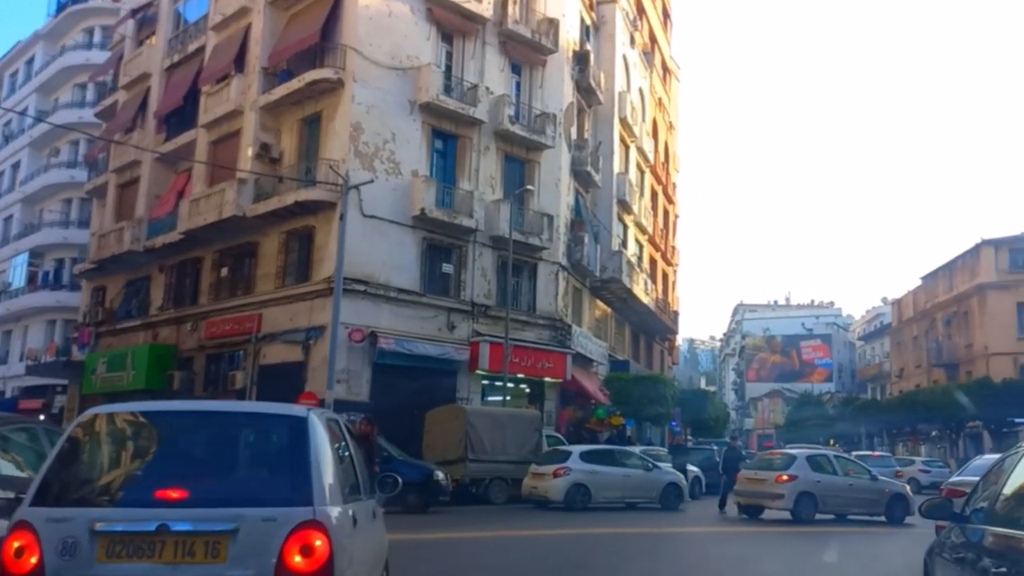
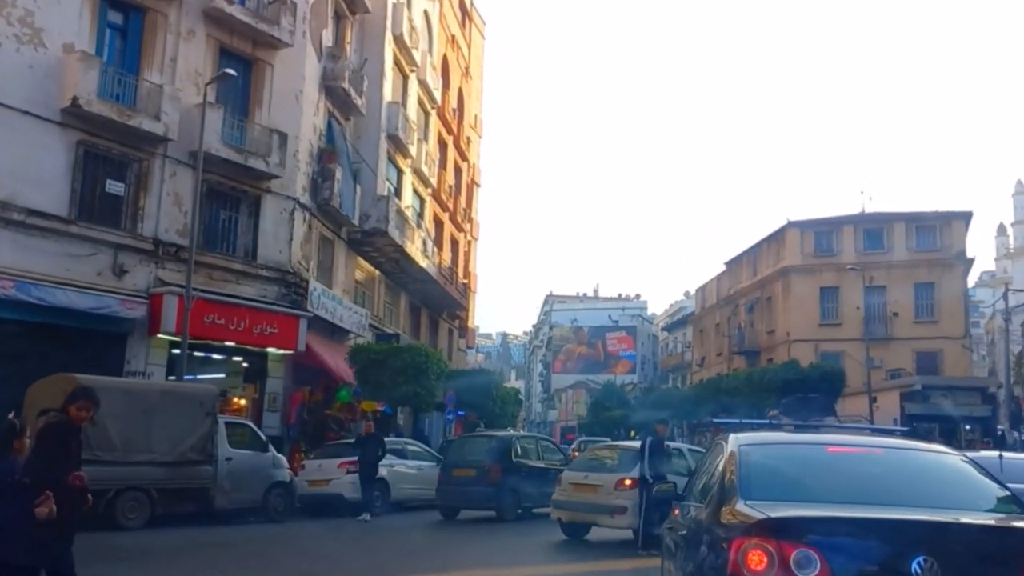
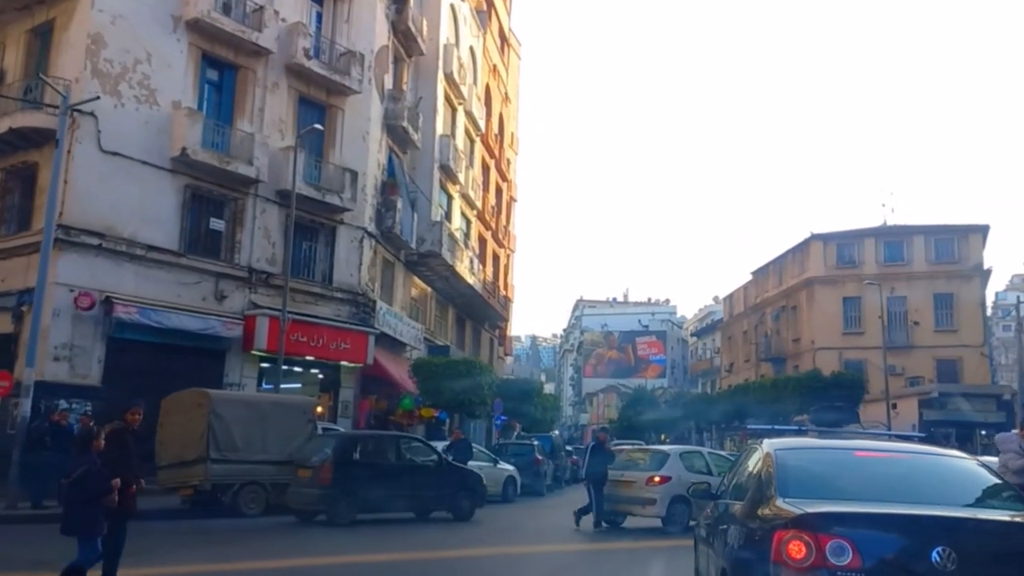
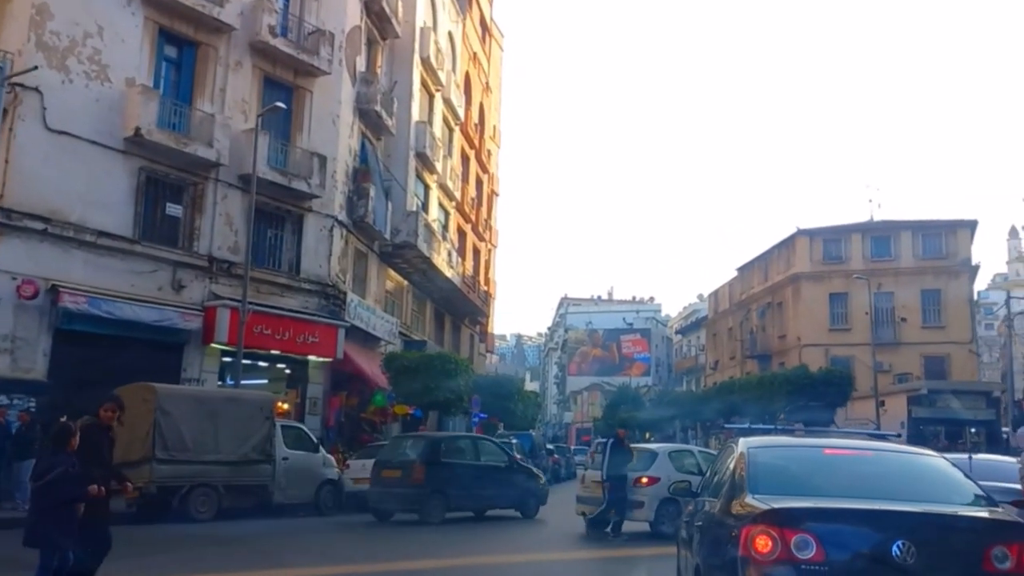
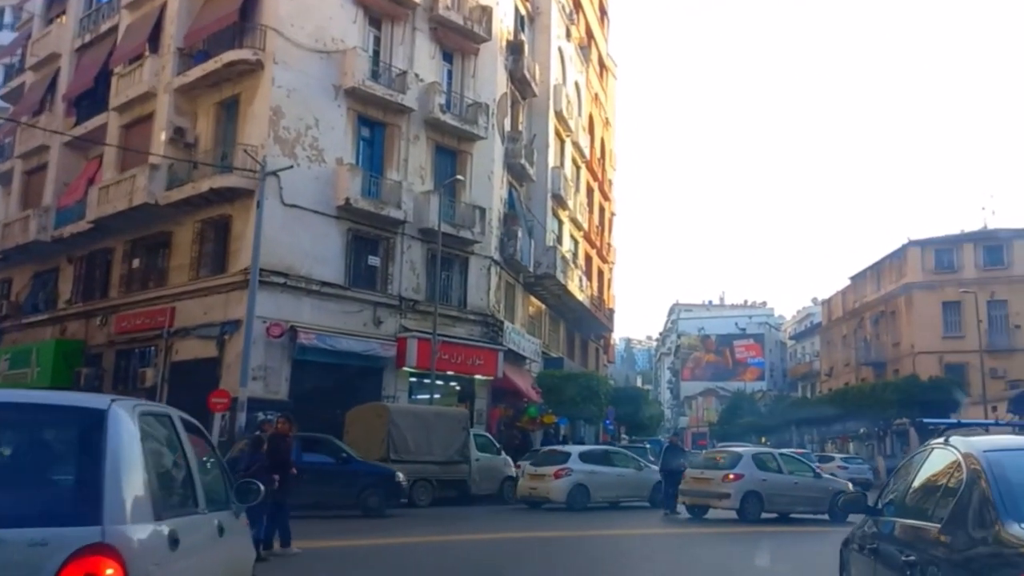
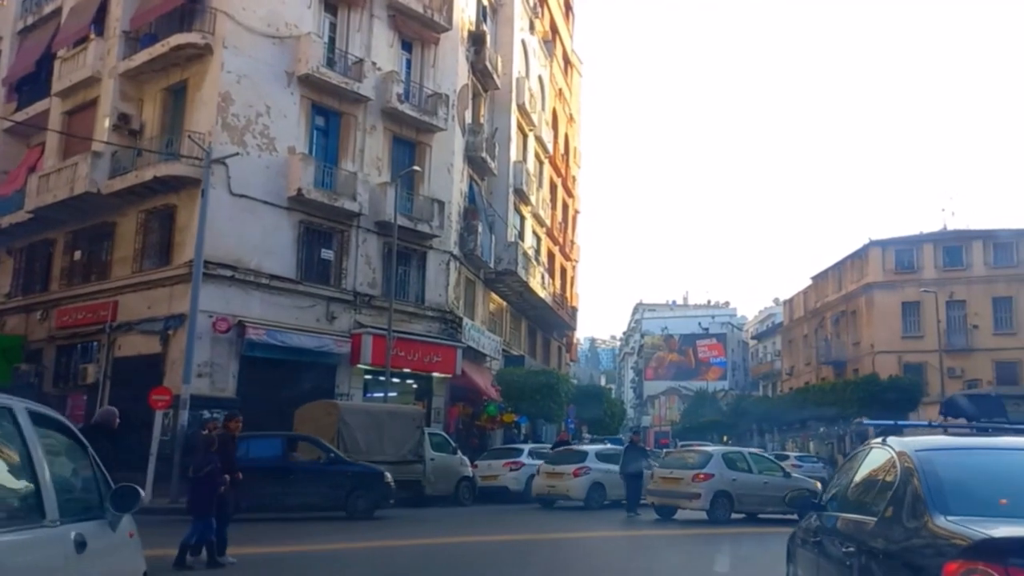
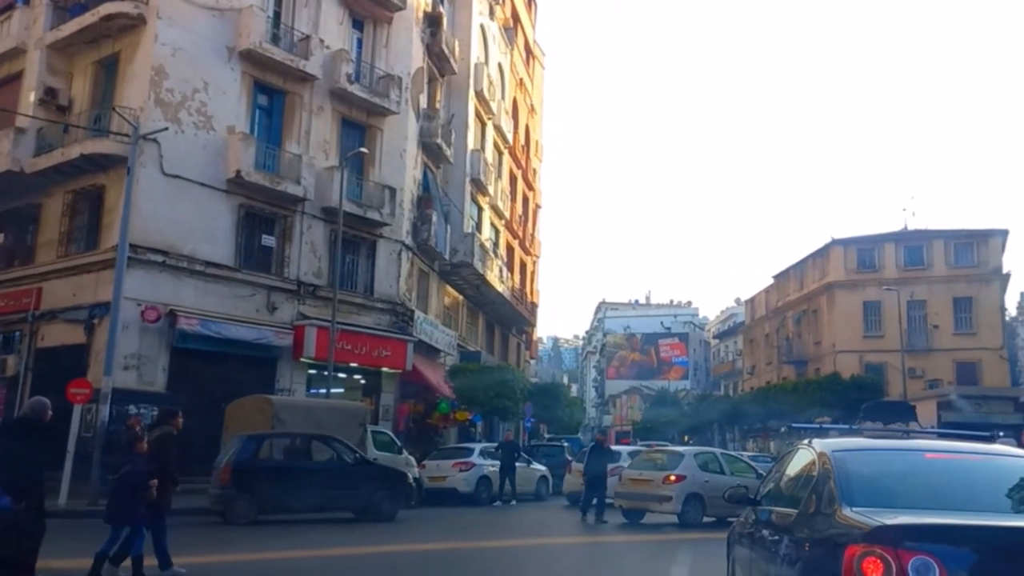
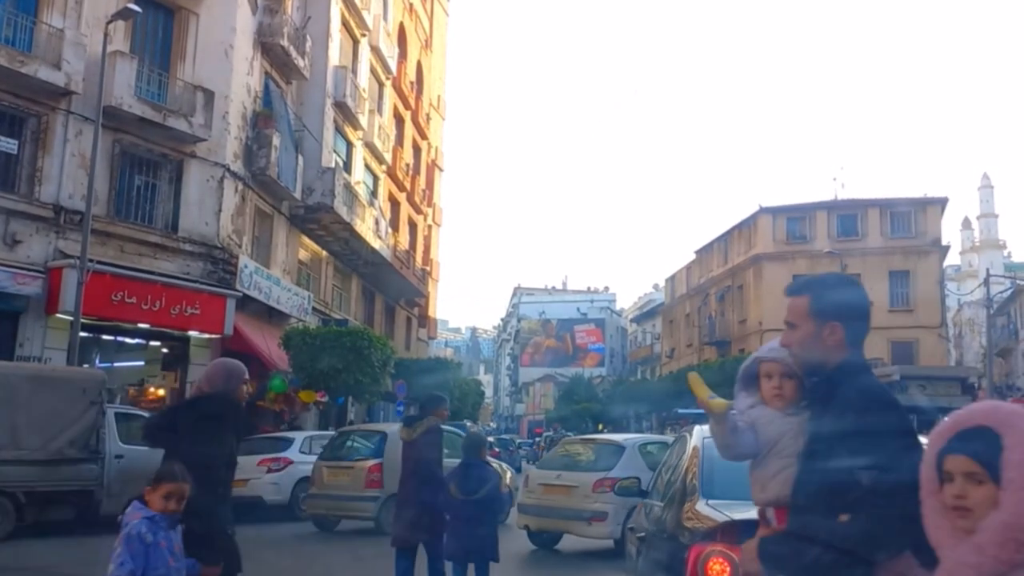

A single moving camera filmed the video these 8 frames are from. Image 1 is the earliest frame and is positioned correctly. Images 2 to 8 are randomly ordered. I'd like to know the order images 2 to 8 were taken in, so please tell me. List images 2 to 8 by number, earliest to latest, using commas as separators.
5, 6, 7, 3, 4, 2, 8
